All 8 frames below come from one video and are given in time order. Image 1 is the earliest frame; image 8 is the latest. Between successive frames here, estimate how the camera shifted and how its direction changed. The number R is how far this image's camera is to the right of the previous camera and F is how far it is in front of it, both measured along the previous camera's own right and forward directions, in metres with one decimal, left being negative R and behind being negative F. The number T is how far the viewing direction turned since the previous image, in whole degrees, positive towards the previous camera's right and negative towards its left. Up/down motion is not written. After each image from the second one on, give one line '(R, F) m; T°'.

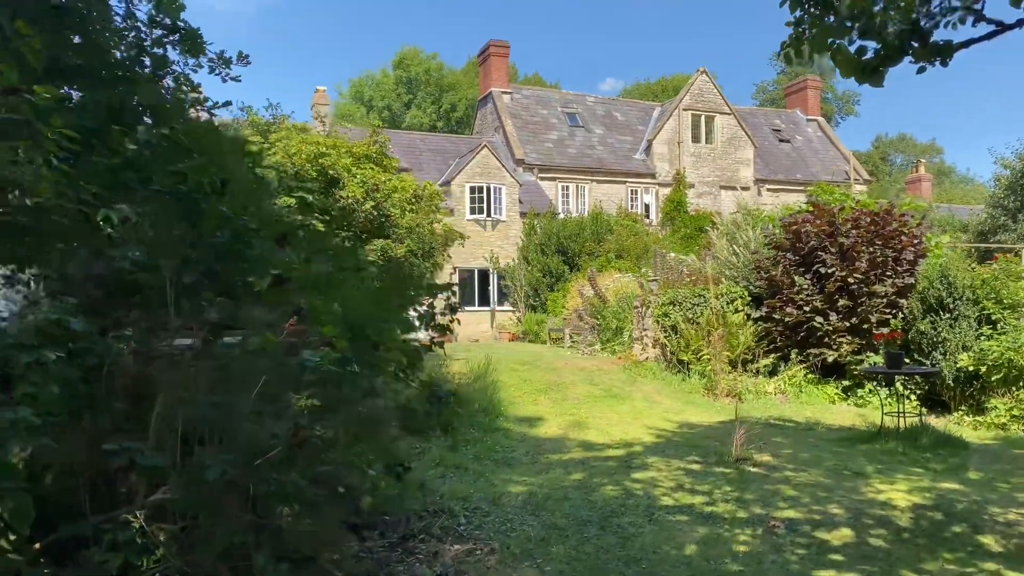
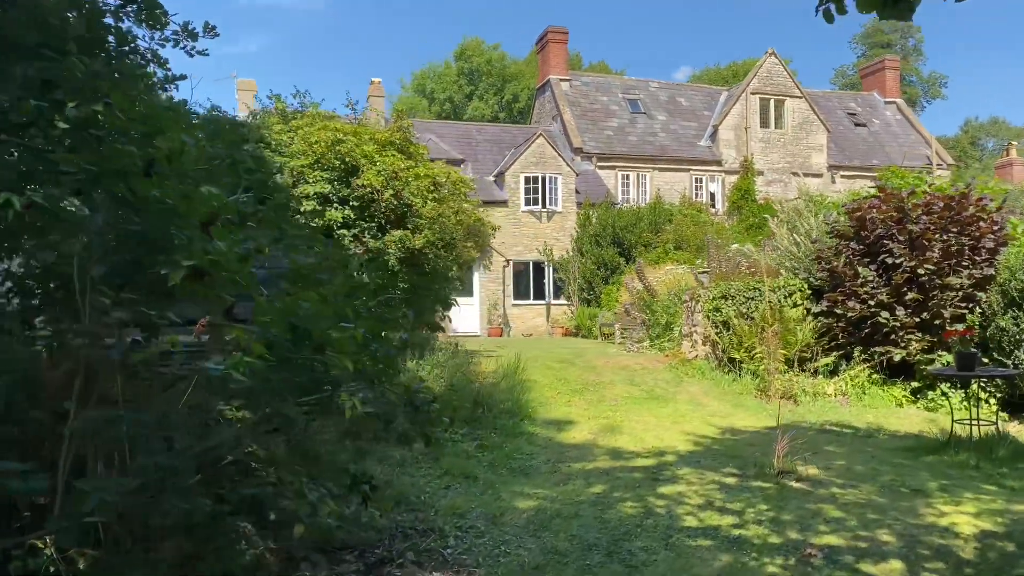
(+0.5, +0.7) m; -5°
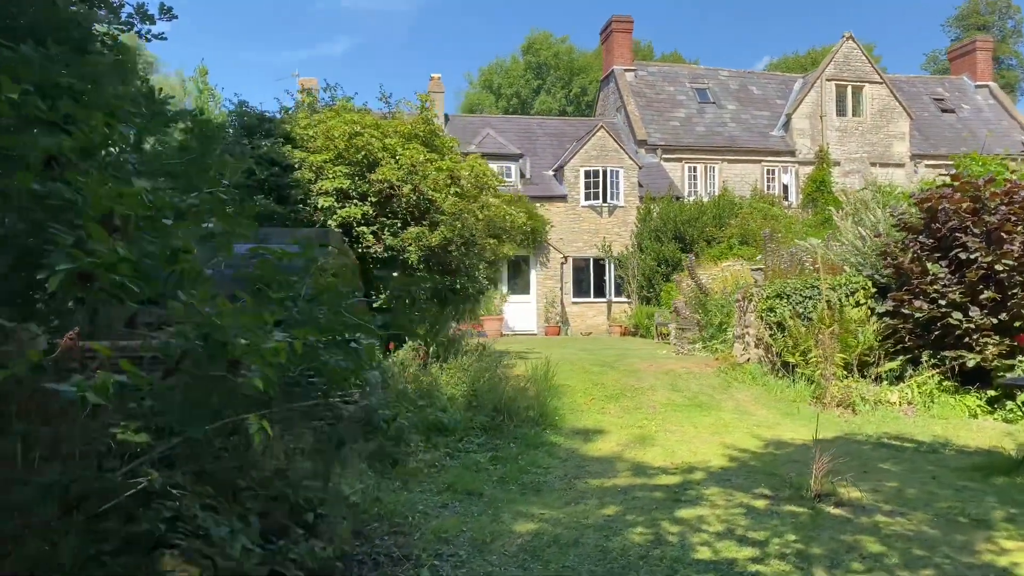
(+0.6, +0.6) m; -5°
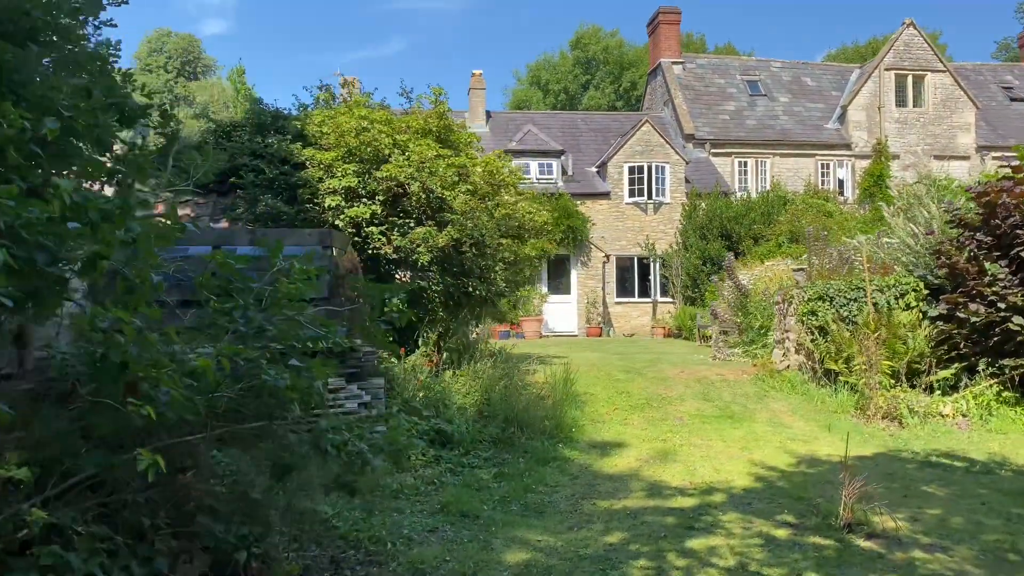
(+0.4, +0.6) m; -4°
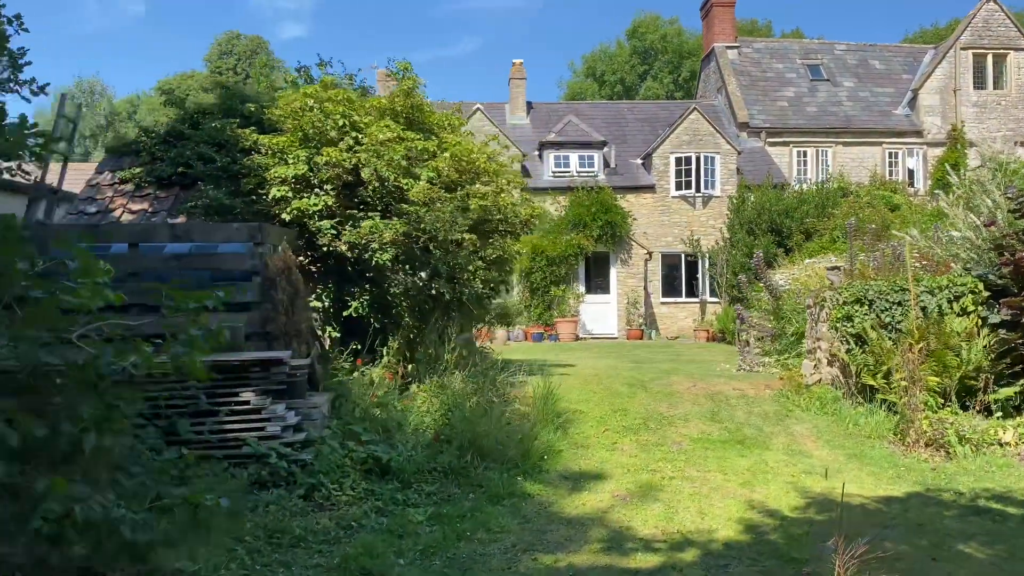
(+0.9, +1.3) m; -5°
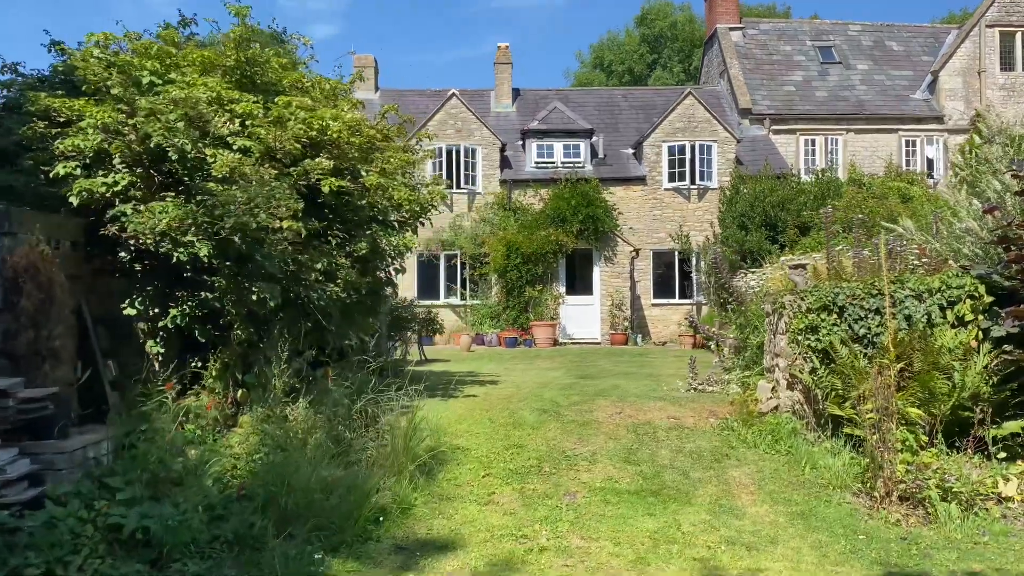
(+1.3, +1.8) m; -2°
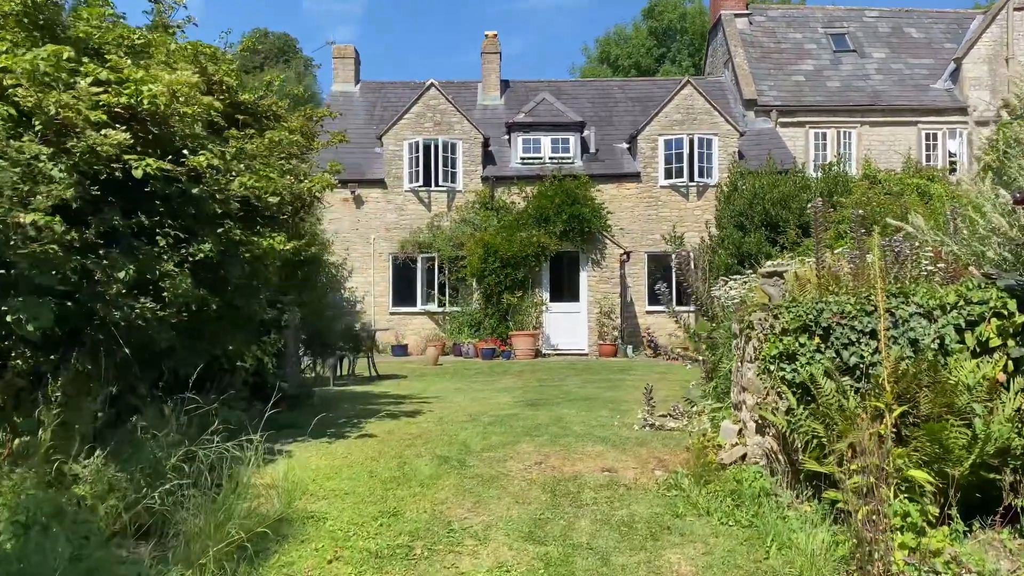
(+0.9, +1.7) m; -1°
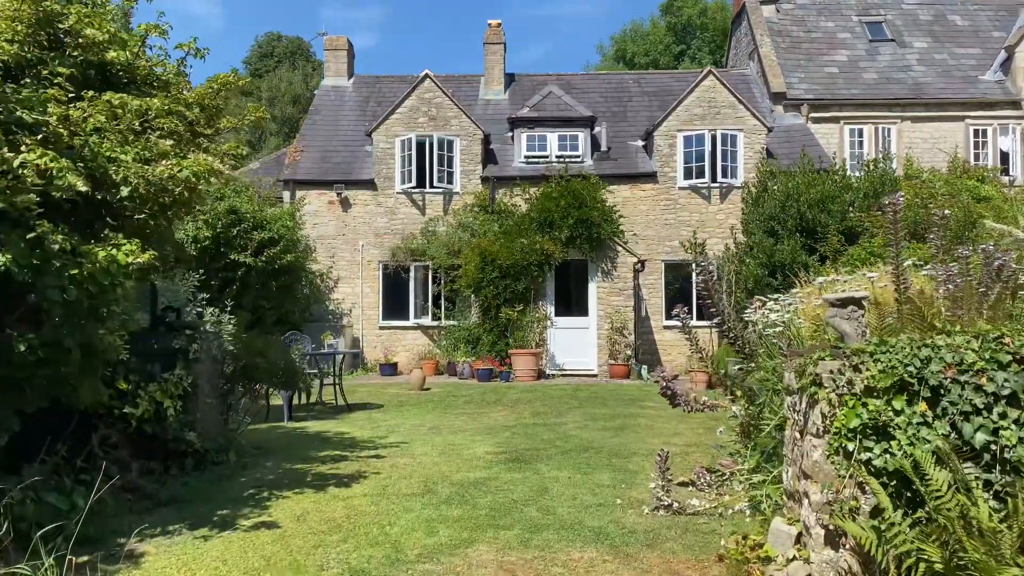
(+0.3, +2.0) m; -1°
